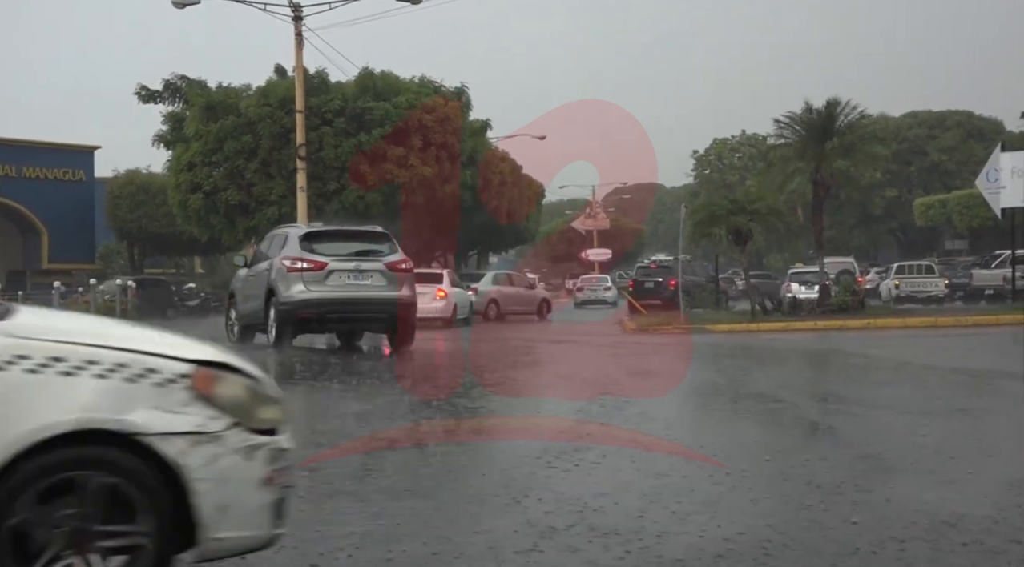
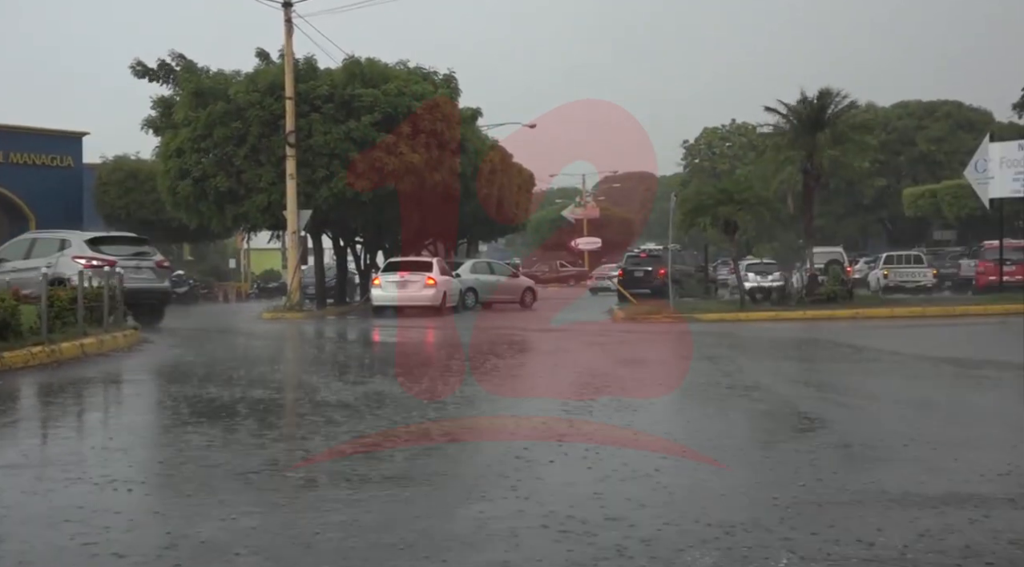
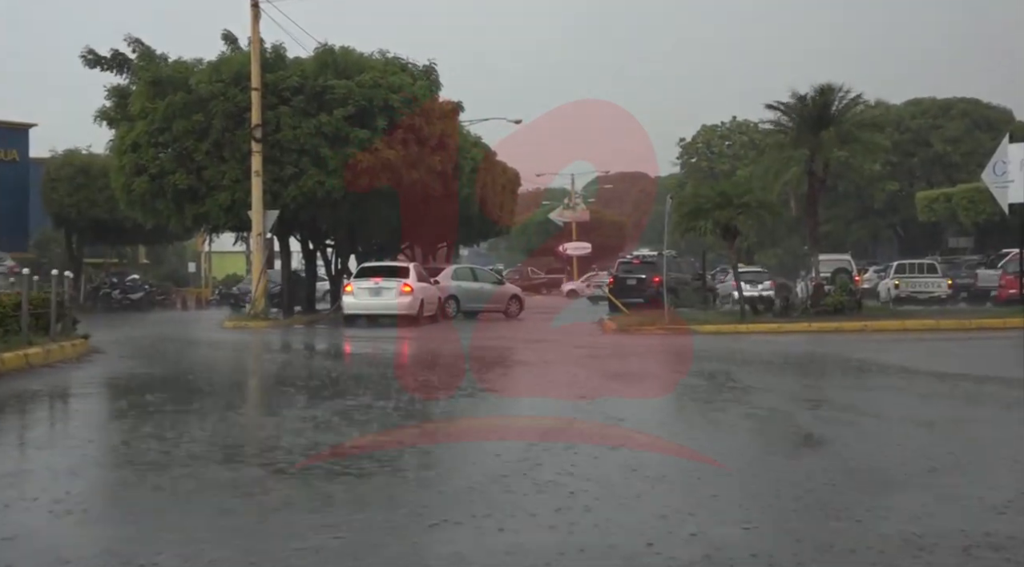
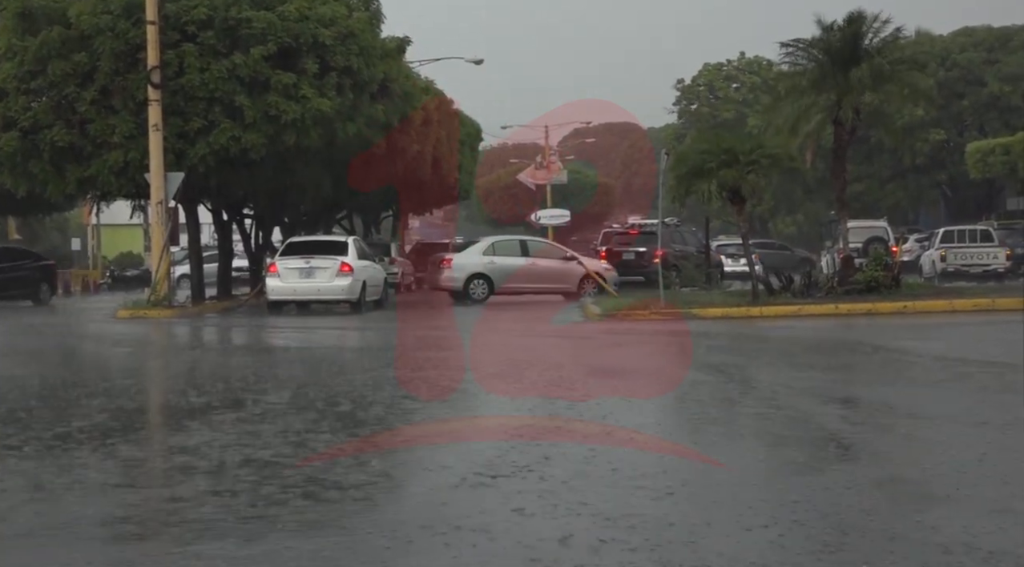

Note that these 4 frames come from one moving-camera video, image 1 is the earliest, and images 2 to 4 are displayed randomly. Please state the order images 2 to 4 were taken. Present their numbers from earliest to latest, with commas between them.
2, 3, 4
